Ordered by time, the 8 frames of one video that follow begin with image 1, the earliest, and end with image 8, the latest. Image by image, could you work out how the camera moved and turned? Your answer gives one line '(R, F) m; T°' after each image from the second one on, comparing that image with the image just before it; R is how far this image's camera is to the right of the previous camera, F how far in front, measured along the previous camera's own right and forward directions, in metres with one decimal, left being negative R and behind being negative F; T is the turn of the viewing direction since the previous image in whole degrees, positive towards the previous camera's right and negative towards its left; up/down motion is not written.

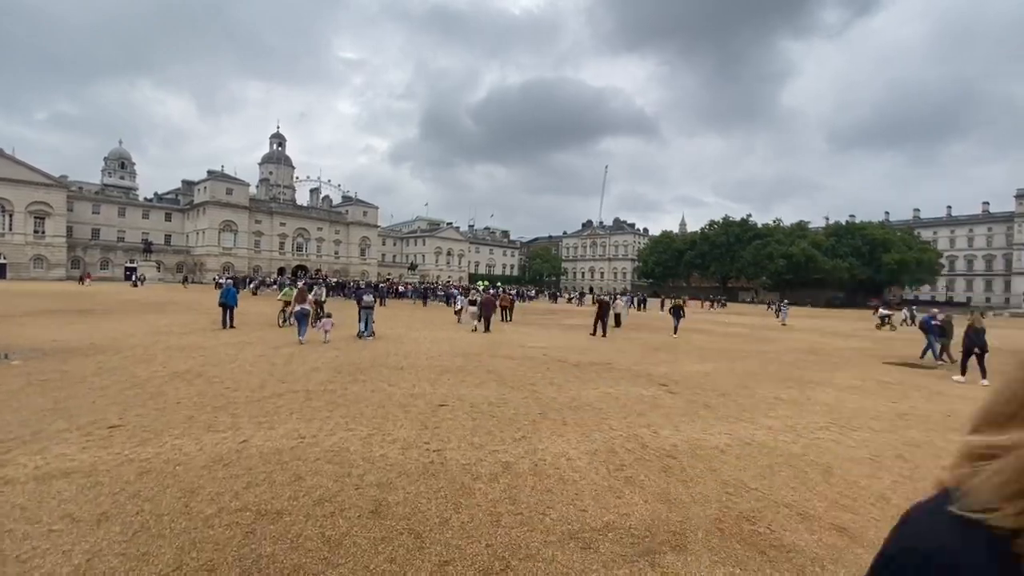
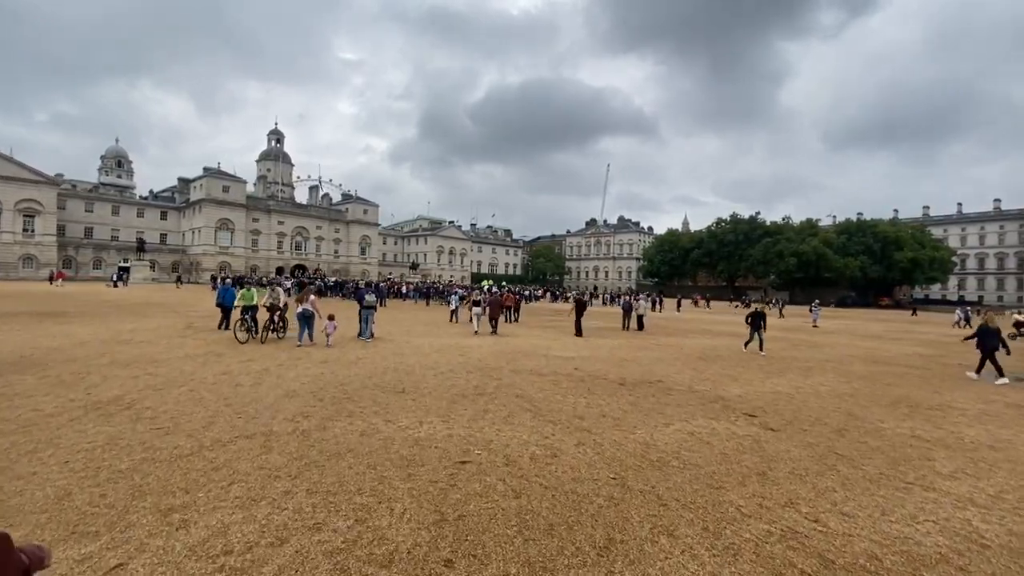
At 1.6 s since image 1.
(-0.6, +2.8) m; 0°
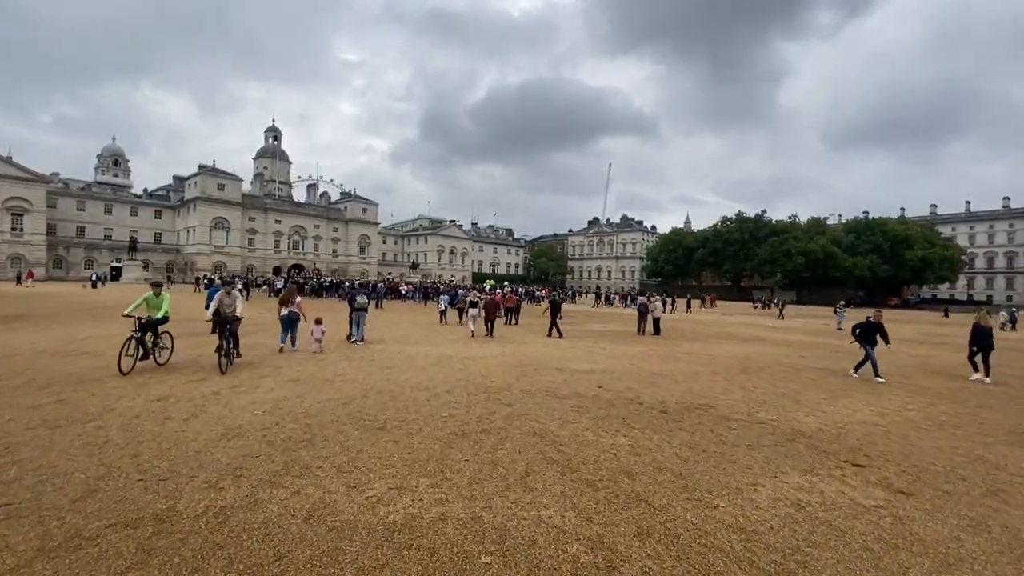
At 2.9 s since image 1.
(-0.2, +2.3) m; 0°
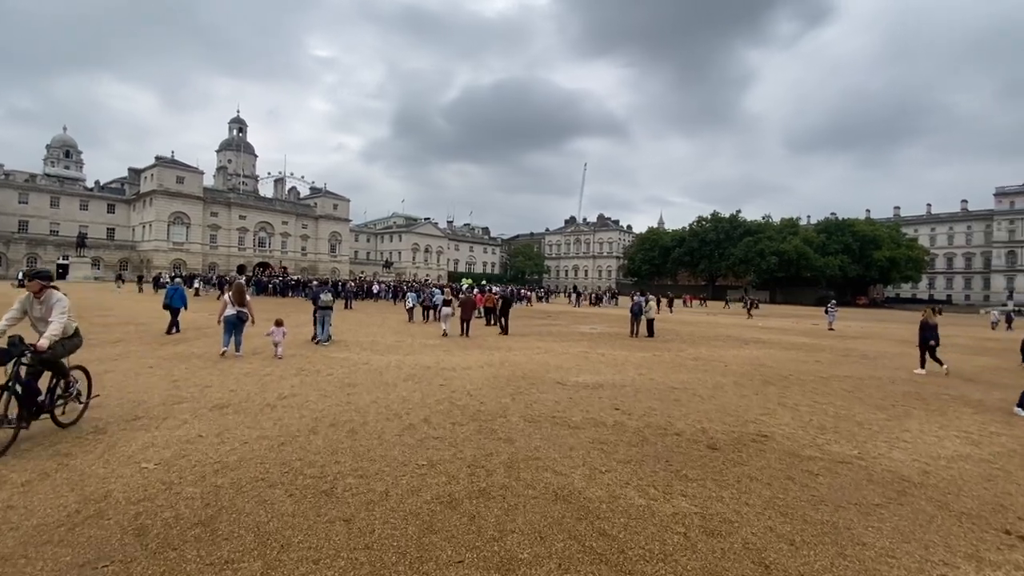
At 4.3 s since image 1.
(-0.4, +2.2) m; +3°
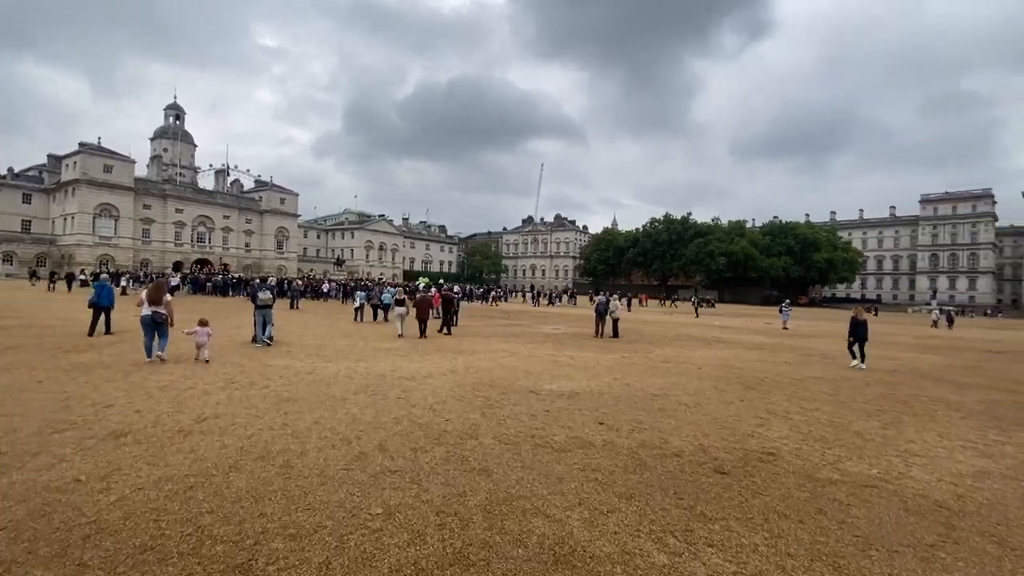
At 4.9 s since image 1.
(-0.2, +1.2) m; +5°
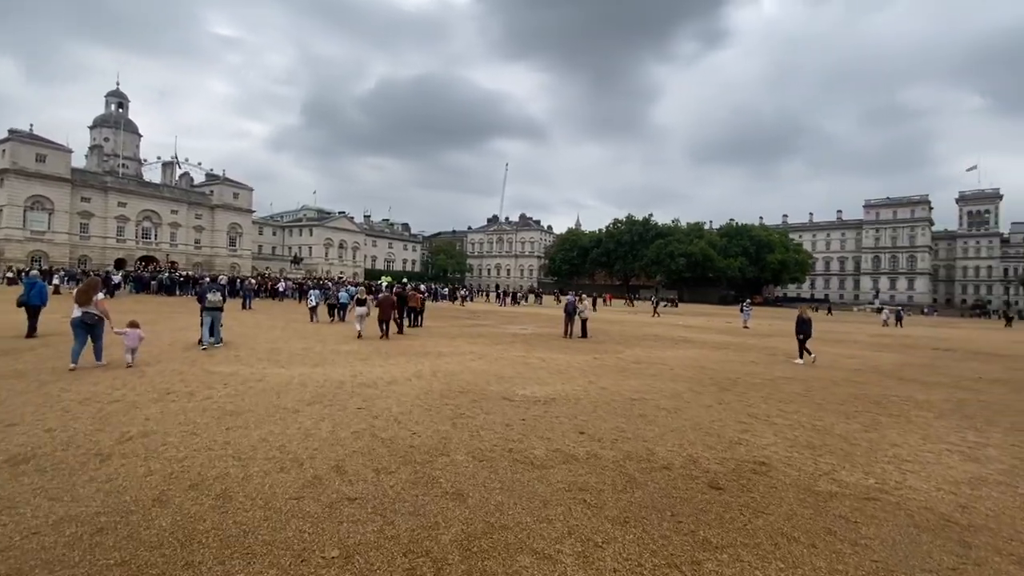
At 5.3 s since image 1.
(-0.1, +0.6) m; +4°
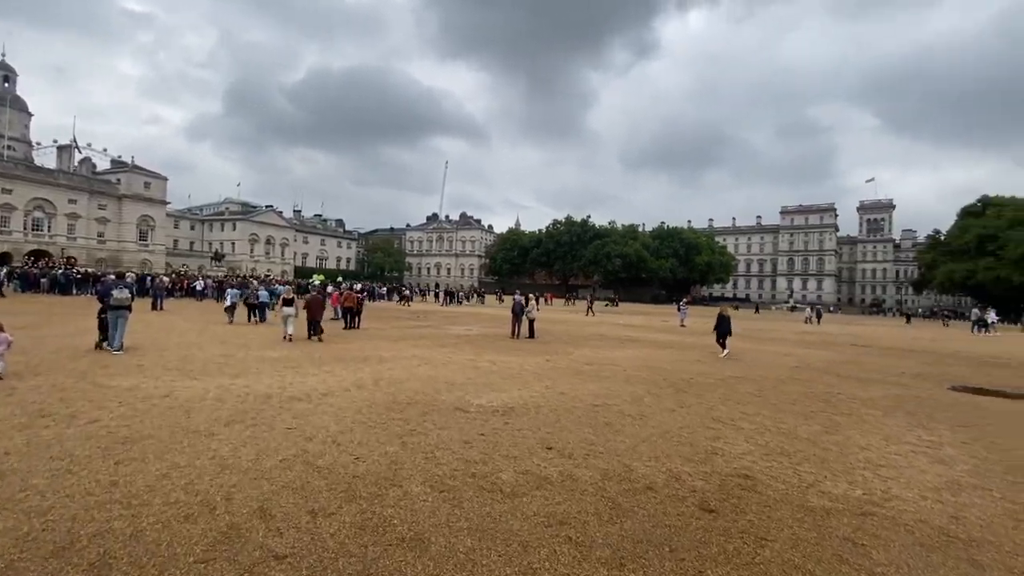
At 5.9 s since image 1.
(-0.3, +0.8) m; +7°
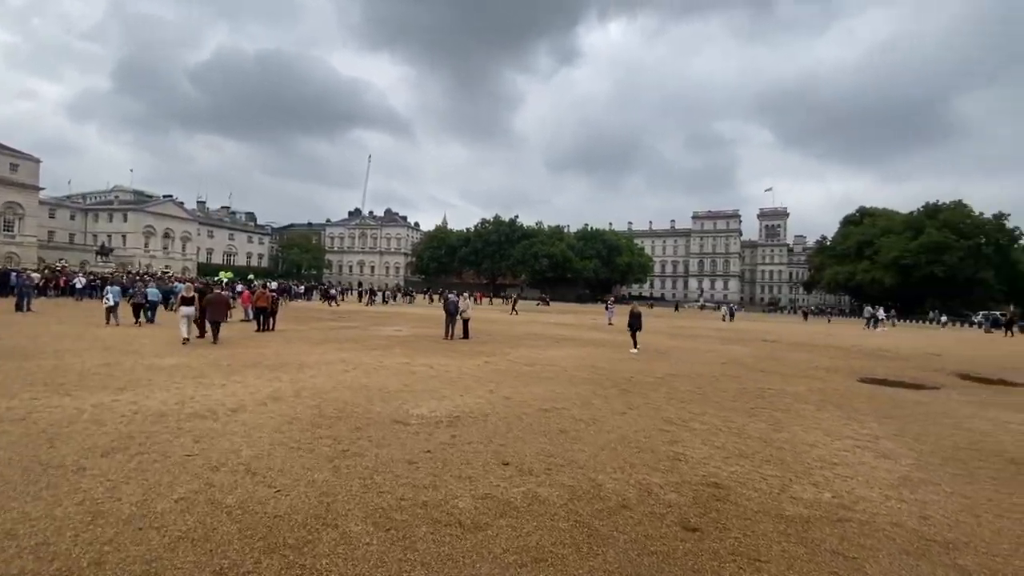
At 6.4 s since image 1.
(-0.3, +0.7) m; +9°
